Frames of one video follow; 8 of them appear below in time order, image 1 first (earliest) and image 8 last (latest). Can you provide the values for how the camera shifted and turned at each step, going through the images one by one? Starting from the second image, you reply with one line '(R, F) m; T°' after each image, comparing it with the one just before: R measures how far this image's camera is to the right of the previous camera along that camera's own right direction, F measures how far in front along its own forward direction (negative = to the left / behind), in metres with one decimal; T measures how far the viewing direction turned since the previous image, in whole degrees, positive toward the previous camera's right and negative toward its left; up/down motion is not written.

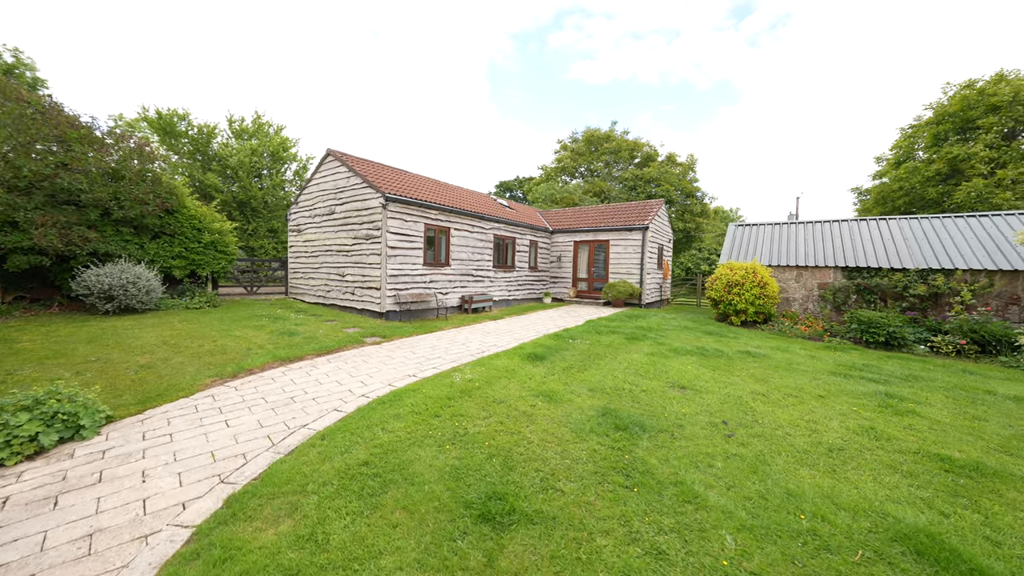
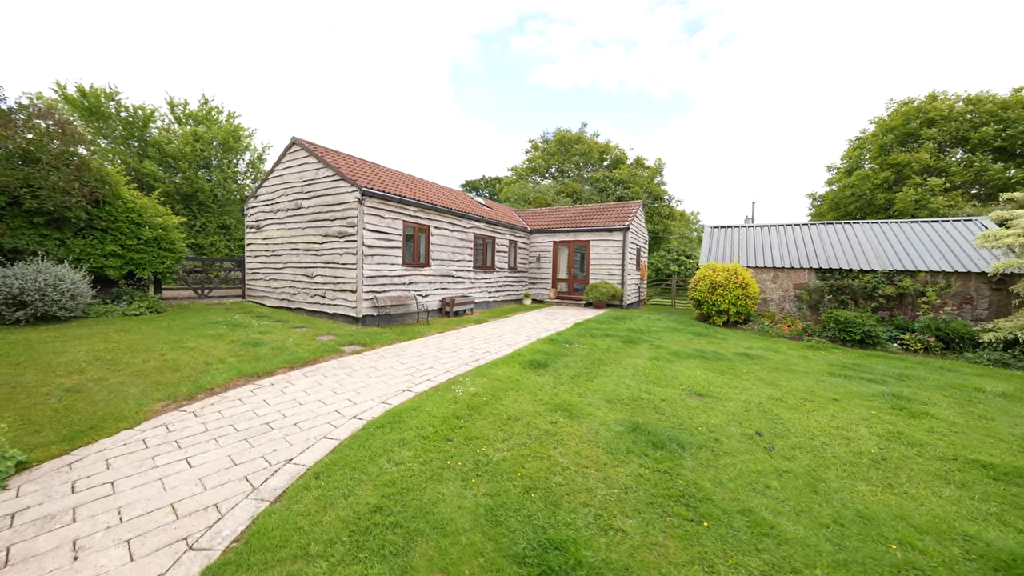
(-0.5, +0.5) m; +6°
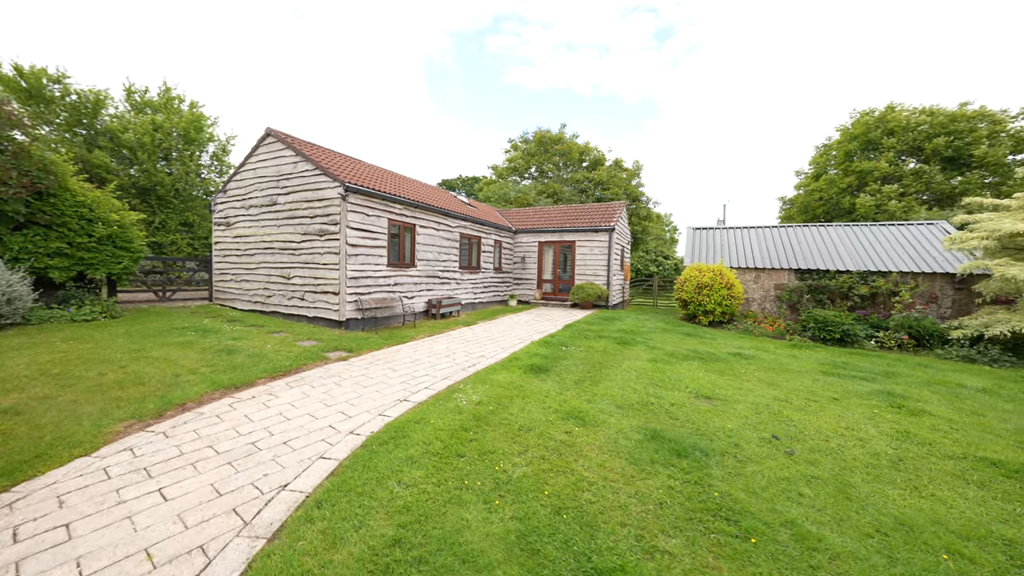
(-0.3, +0.2) m; +4°
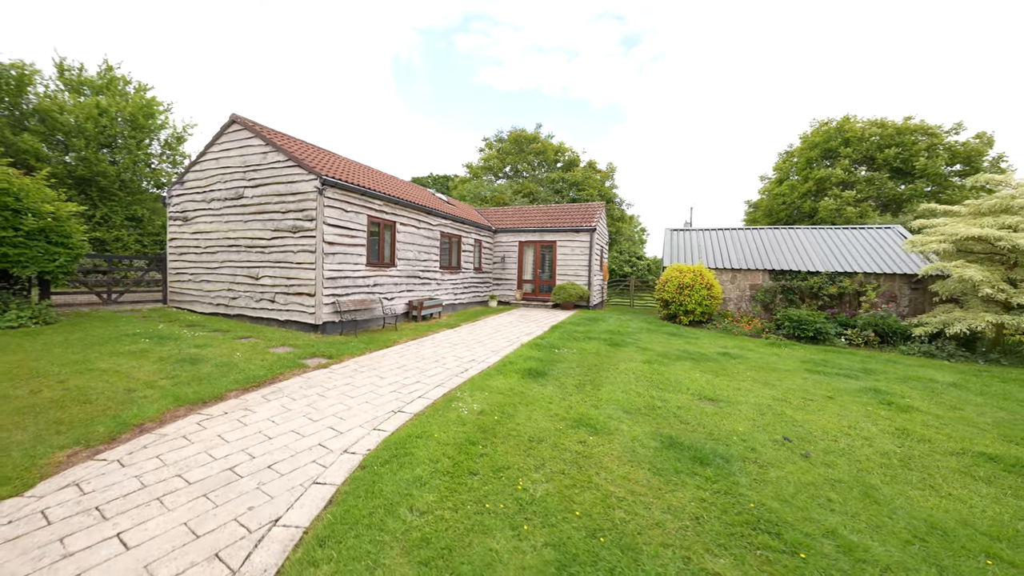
(-0.4, +0.3) m; +5°
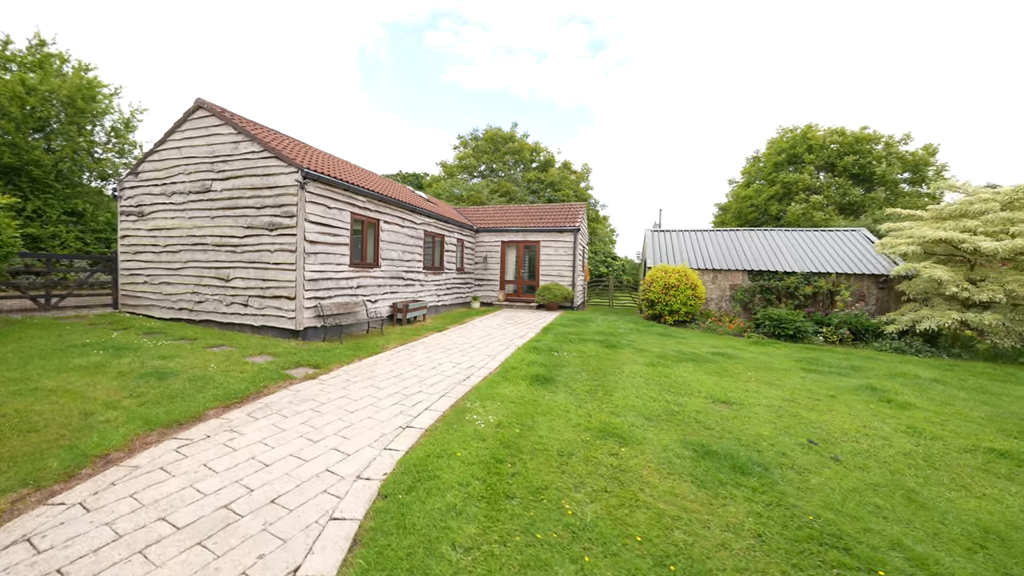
(-0.5, +0.3) m; +5°
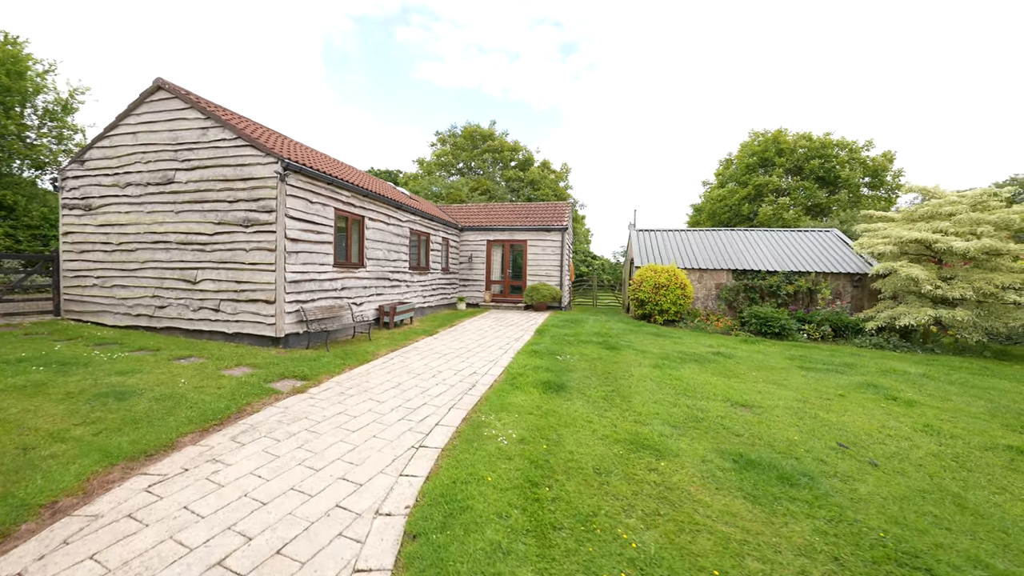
(-0.4, +0.3) m; +4°
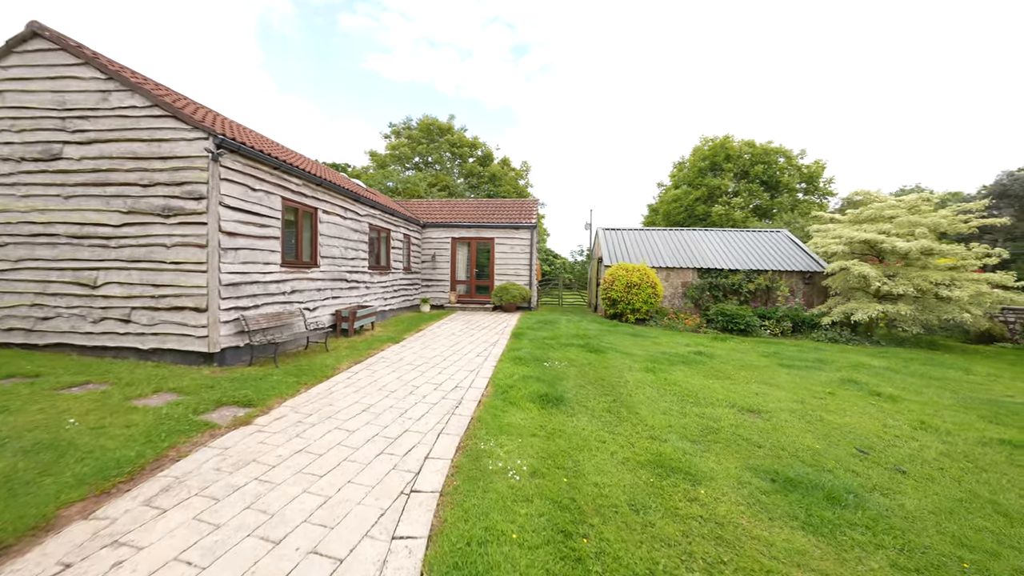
(-0.4, +0.6) m; +7°
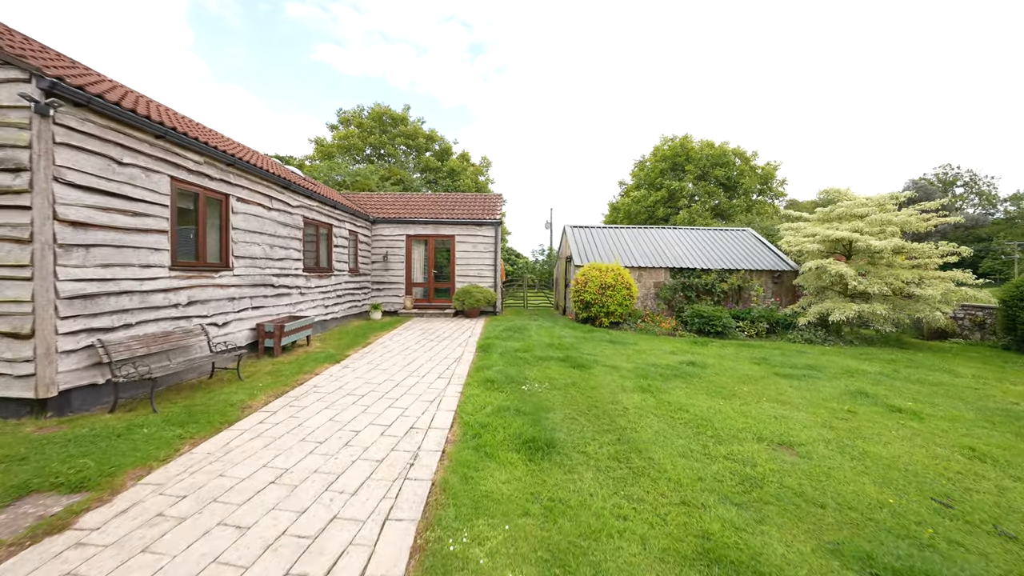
(-0.1, +1.0) m; +6°
